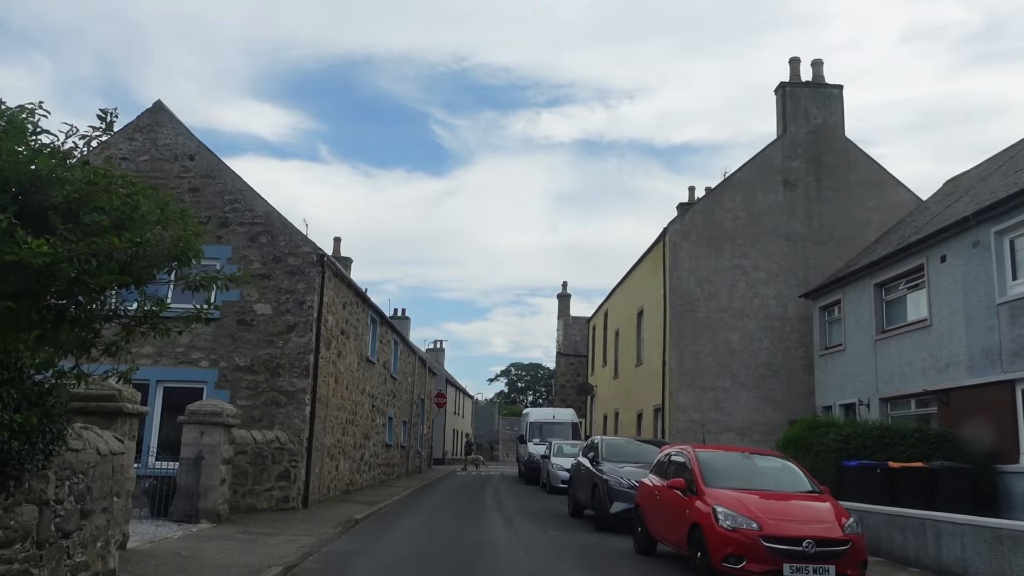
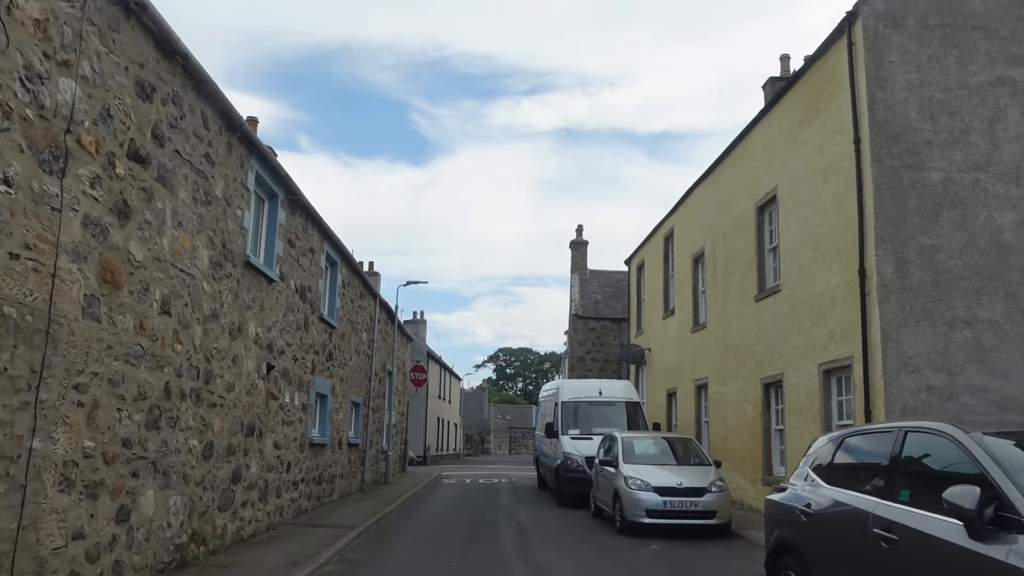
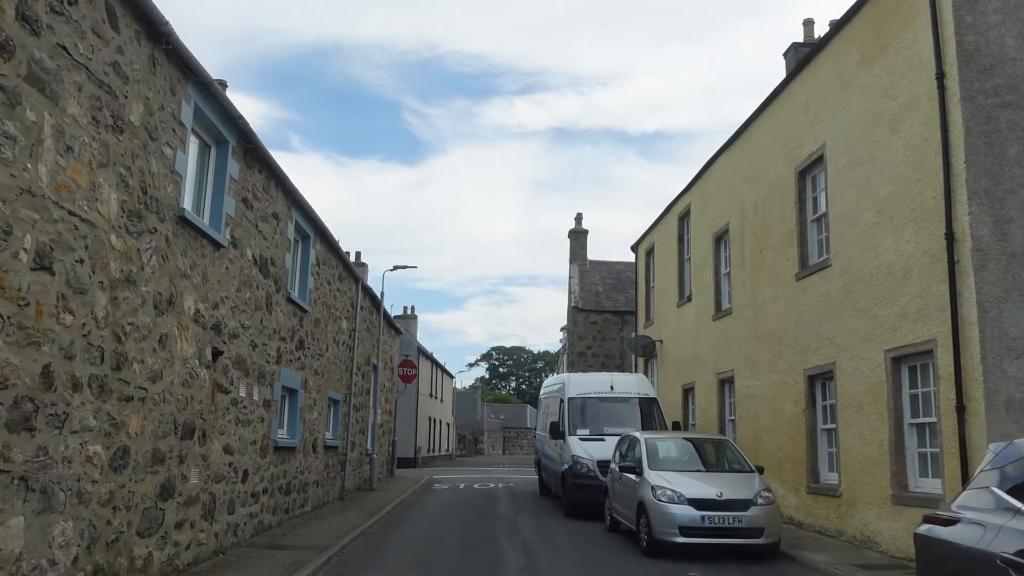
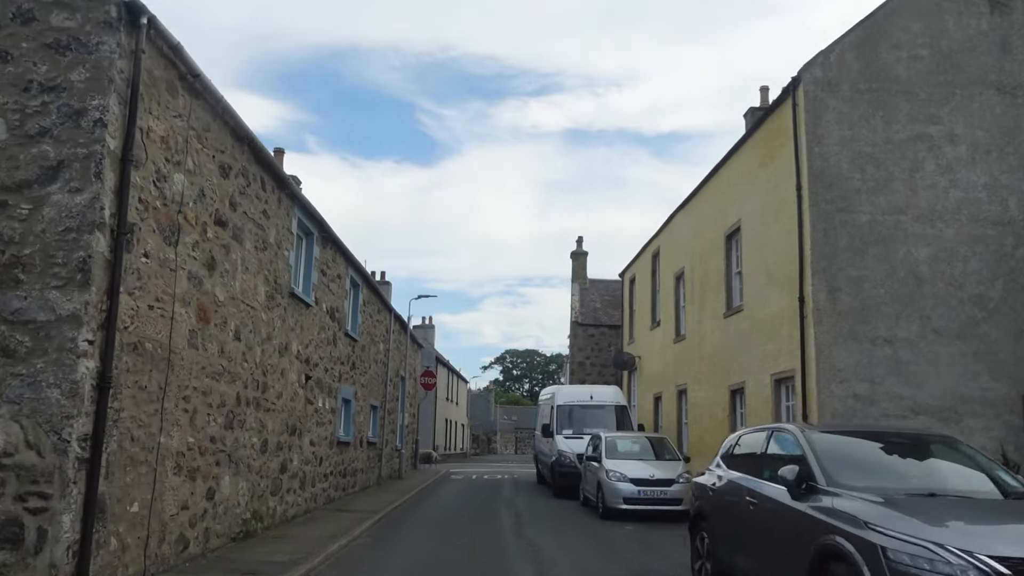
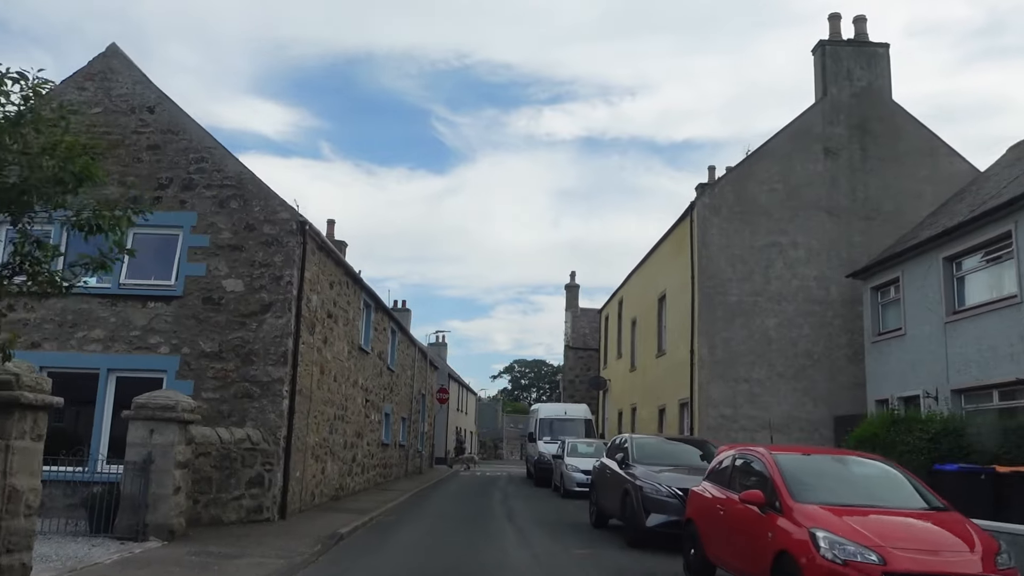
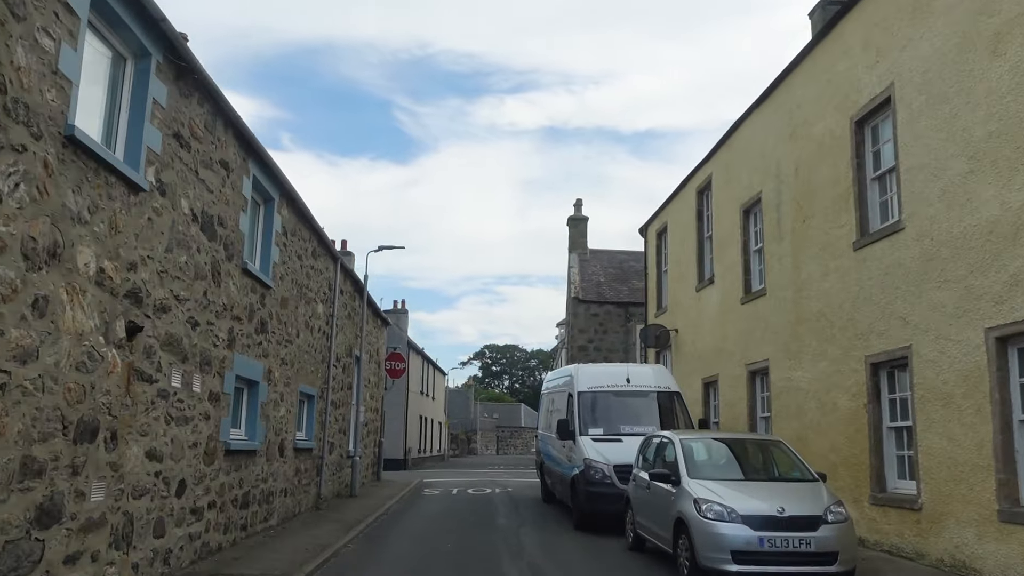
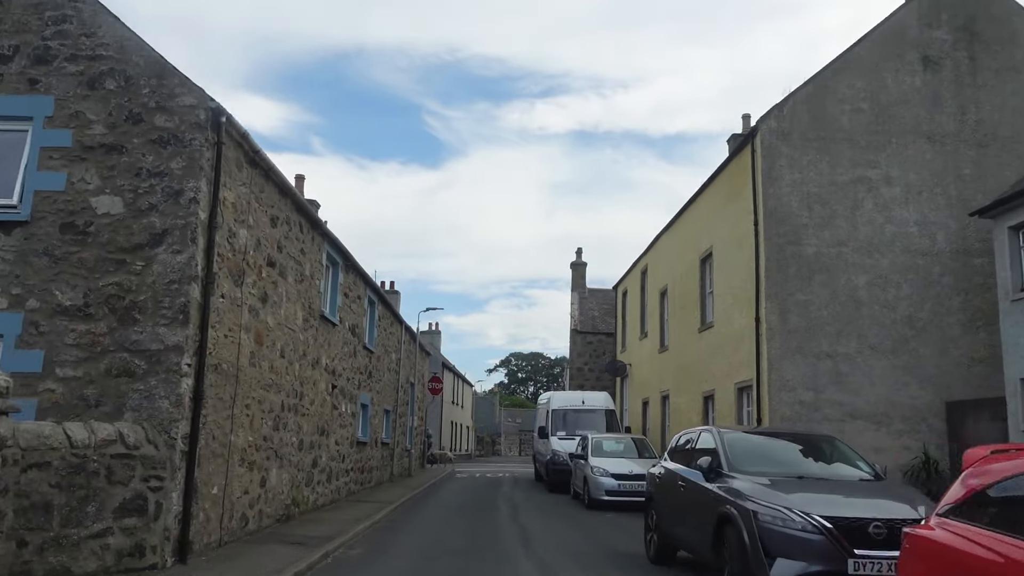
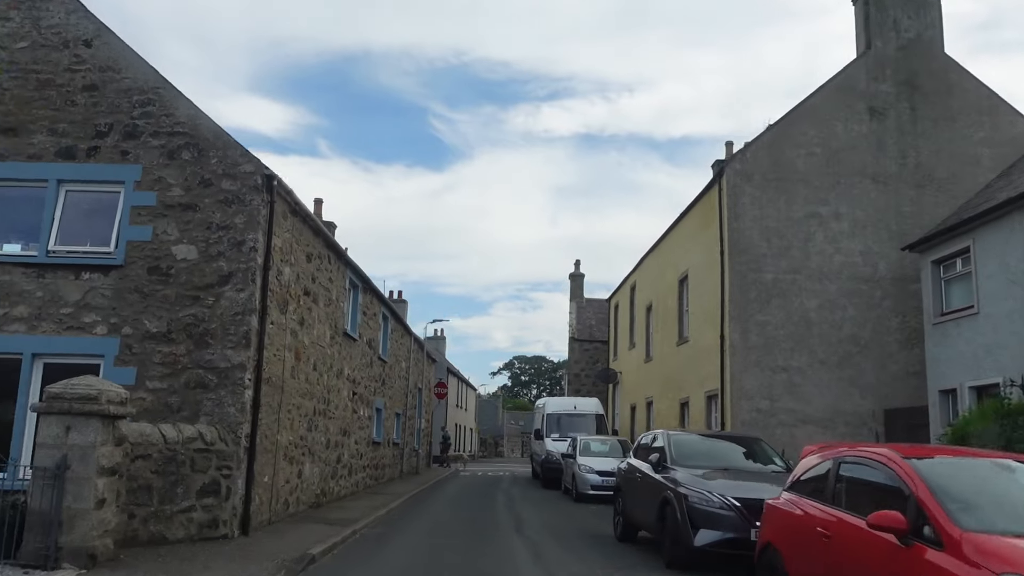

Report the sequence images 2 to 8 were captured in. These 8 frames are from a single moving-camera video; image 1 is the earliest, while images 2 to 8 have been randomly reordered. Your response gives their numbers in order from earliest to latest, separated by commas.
5, 8, 7, 4, 2, 3, 6
